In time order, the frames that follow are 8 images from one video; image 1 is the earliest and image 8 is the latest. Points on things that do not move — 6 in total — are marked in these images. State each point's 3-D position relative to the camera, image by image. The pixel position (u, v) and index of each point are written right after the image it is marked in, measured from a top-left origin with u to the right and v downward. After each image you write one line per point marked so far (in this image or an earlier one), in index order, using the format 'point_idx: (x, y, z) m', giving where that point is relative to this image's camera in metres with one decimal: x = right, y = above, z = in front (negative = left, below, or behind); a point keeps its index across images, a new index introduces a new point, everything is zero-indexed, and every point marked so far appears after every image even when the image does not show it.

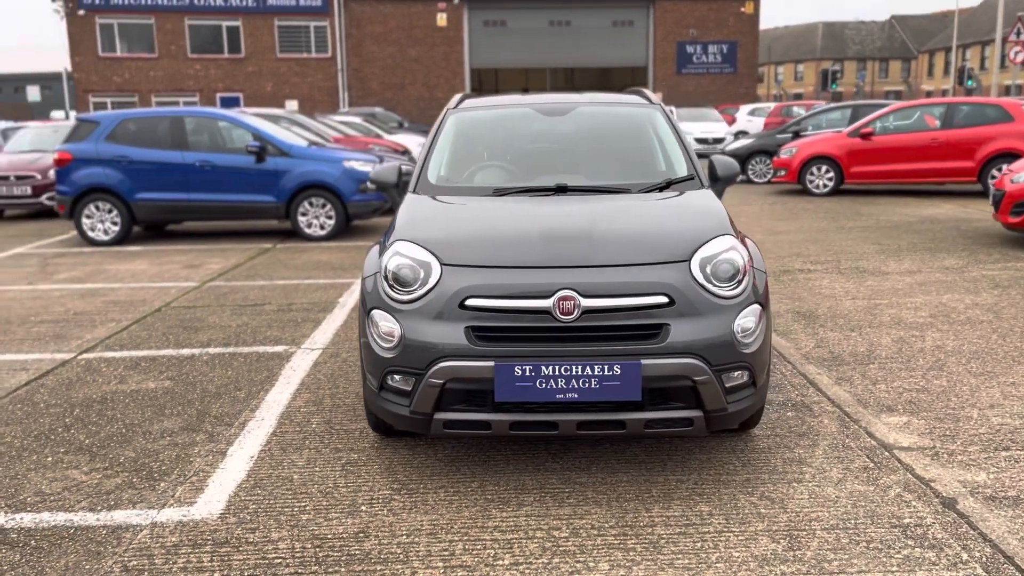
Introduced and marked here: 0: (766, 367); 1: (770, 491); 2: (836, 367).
0: (+0.9, -0.3, +3.3) m
1: (+0.9, -0.7, +3.1) m
2: (+1.7, -0.4, +4.6) m
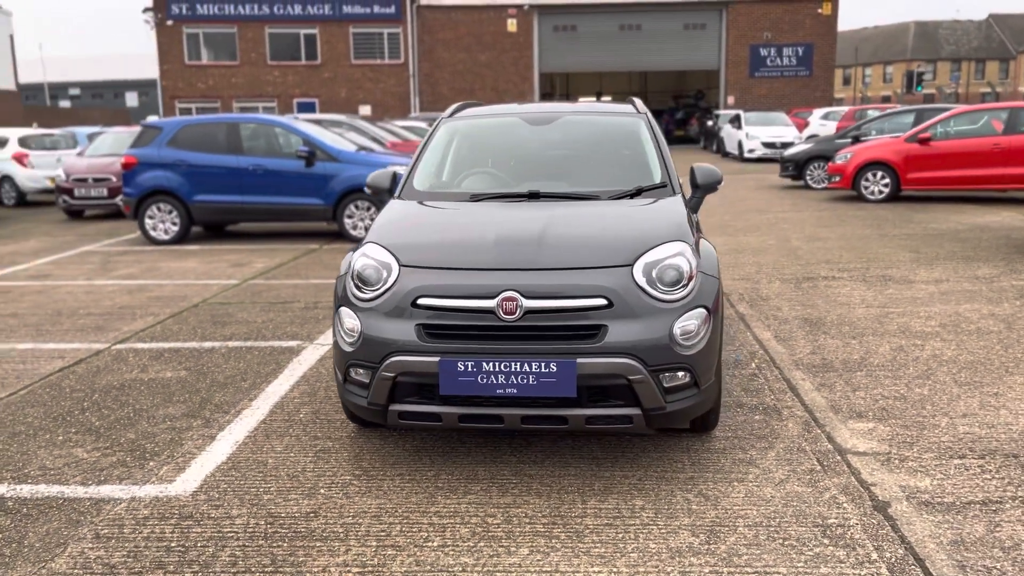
0: (+0.8, -0.3, +3.4) m
1: (+0.7, -0.7, +3.2) m
2: (+1.6, -0.5, +4.6) m
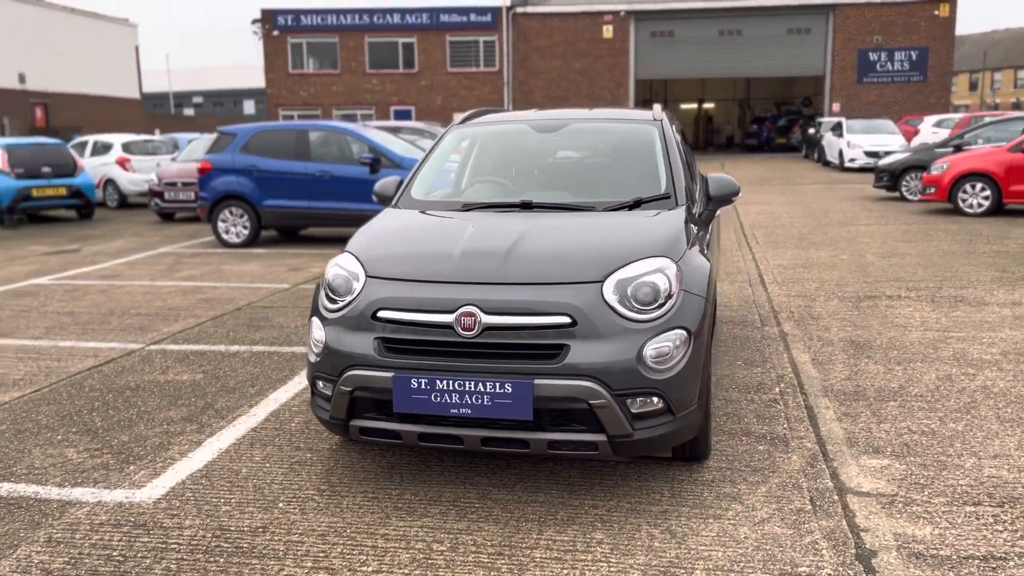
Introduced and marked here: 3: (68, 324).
0: (+0.6, -0.4, +3.1) m
1: (+0.6, -0.8, +3.0) m
2: (+1.6, -0.6, +4.3) m
3: (-3.3, -0.3, +6.5) m
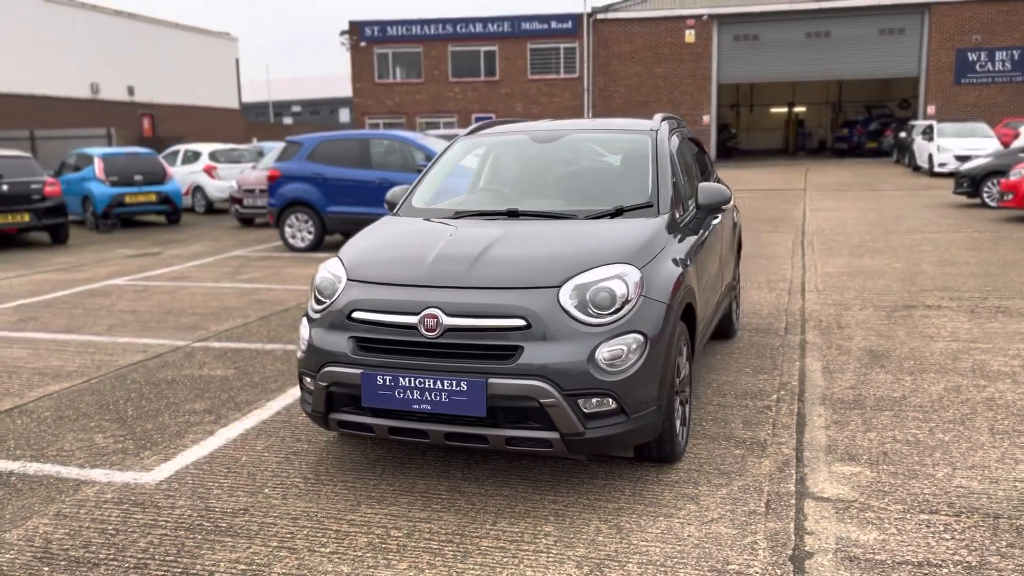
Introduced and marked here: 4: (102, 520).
0: (+0.5, -0.4, +3.3) m
1: (+0.4, -0.8, +3.1) m
2: (+1.6, -0.6, +4.3) m
3: (-3.0, -0.3, +7.0) m
4: (-1.5, -0.9, +3.3) m
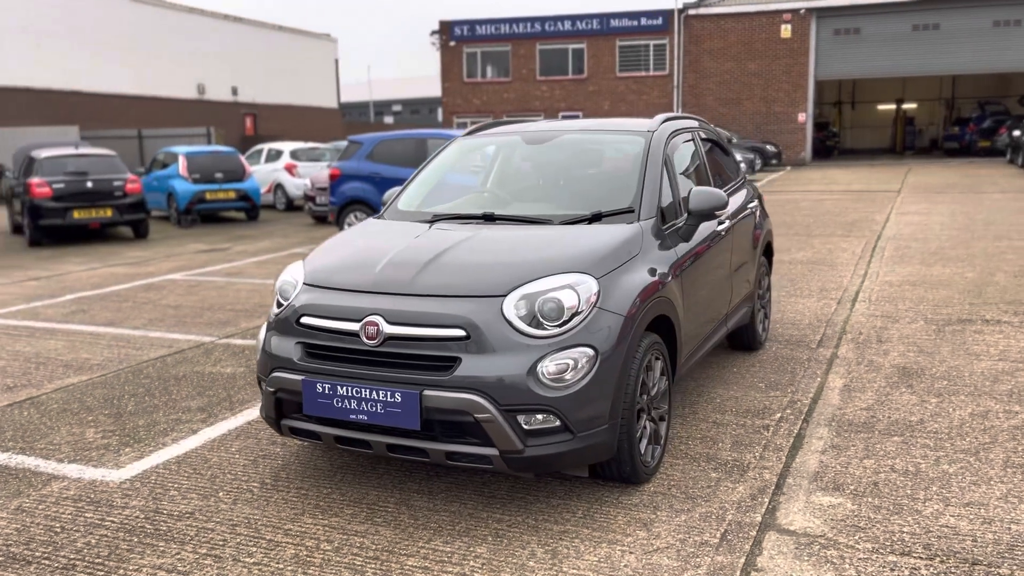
0: (+0.3, -0.4, +3.1) m
1: (+0.2, -0.9, +2.9) m
2: (+1.5, -0.7, +4.0) m
3: (-2.8, -0.2, +7.2) m
4: (-1.7, -0.9, +3.3) m
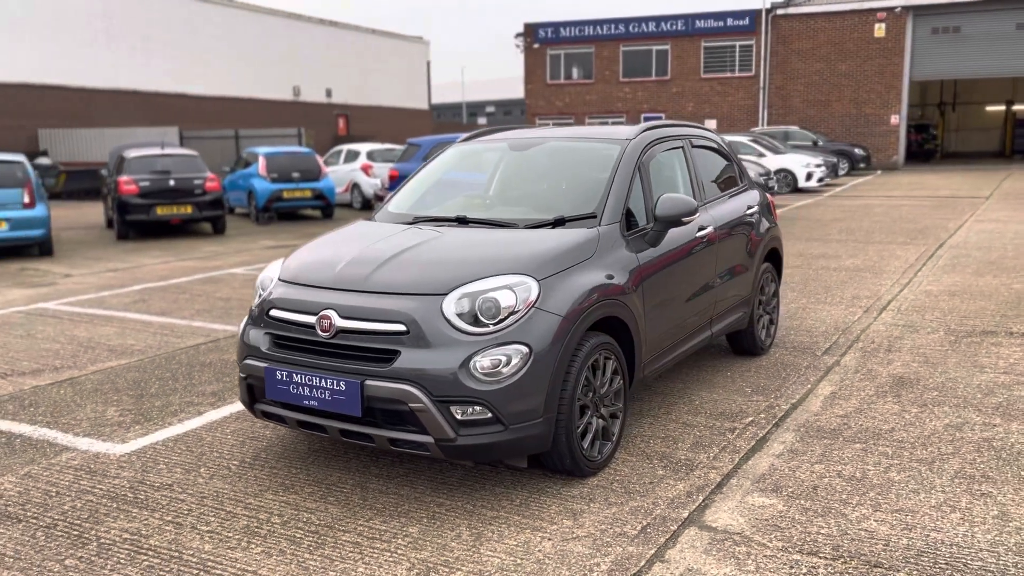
0: (+0.1, -0.4, +3.3) m
1: (-0.1, -0.9, +3.1) m
2: (+1.4, -0.7, +4.0) m
3: (-2.6, -0.2, +7.6) m
4: (-1.9, -0.8, +3.7) m
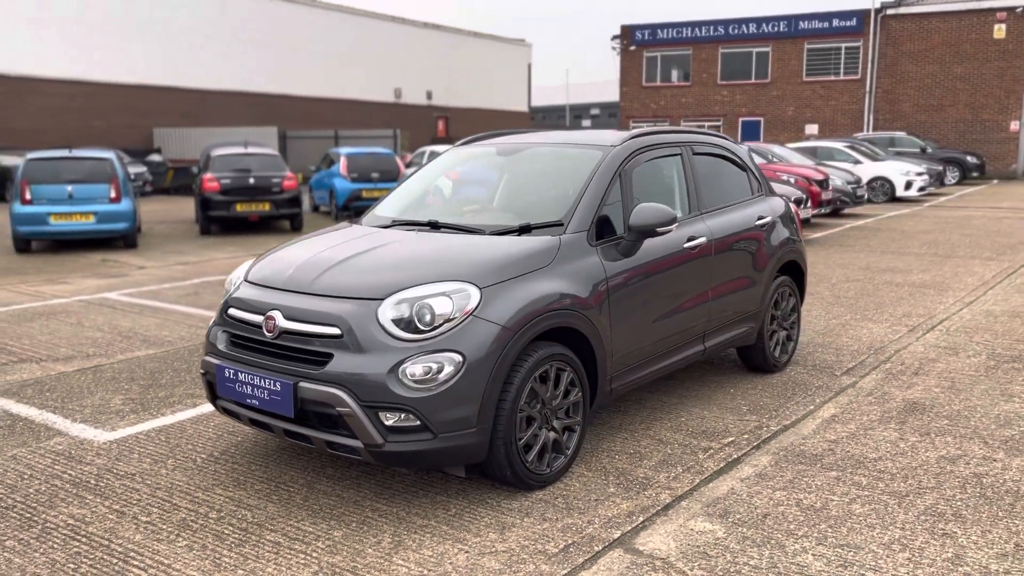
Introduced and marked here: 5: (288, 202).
0: (-0.2, -0.5, +3.2) m
1: (-0.4, -0.9, +3.1) m
2: (+1.2, -0.8, +3.8) m
3: (-2.3, -0.1, +7.9) m
4: (-2.1, -0.8, +3.9) m
5: (-3.6, +1.4, +14.2) m
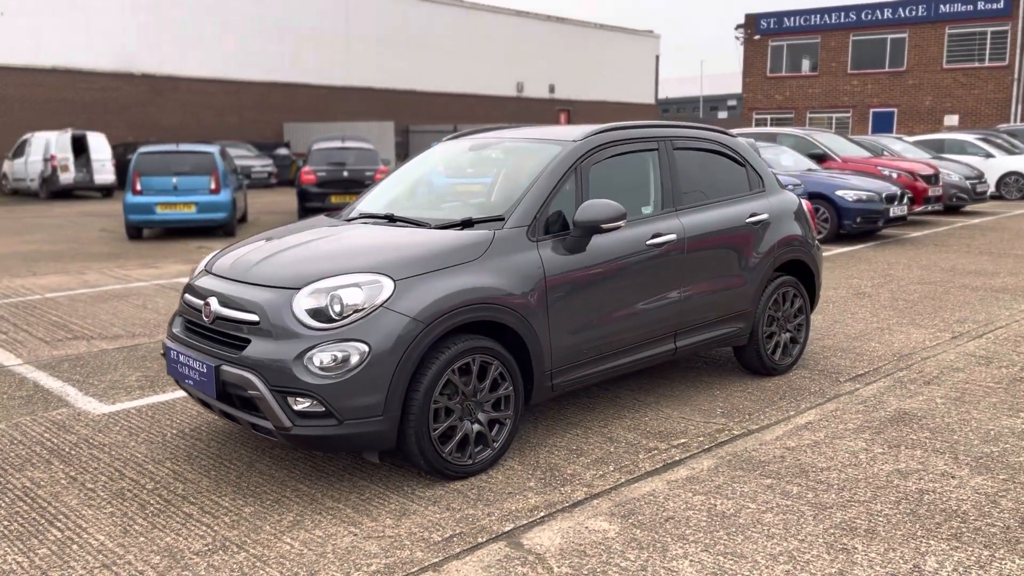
0: (-0.6, -0.4, +3.3) m
1: (-0.7, -0.9, +3.2) m
2: (+0.9, -0.8, +3.7) m
3: (-1.9, 0.0, +8.3) m
4: (-2.4, -0.7, +4.3) m
5: (-2.2, +1.6, +14.6) m
